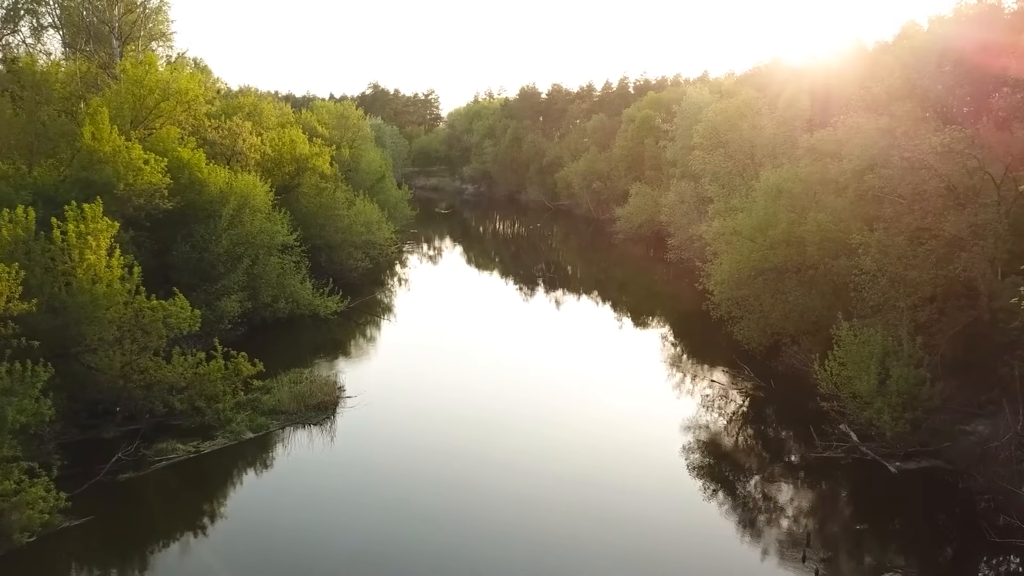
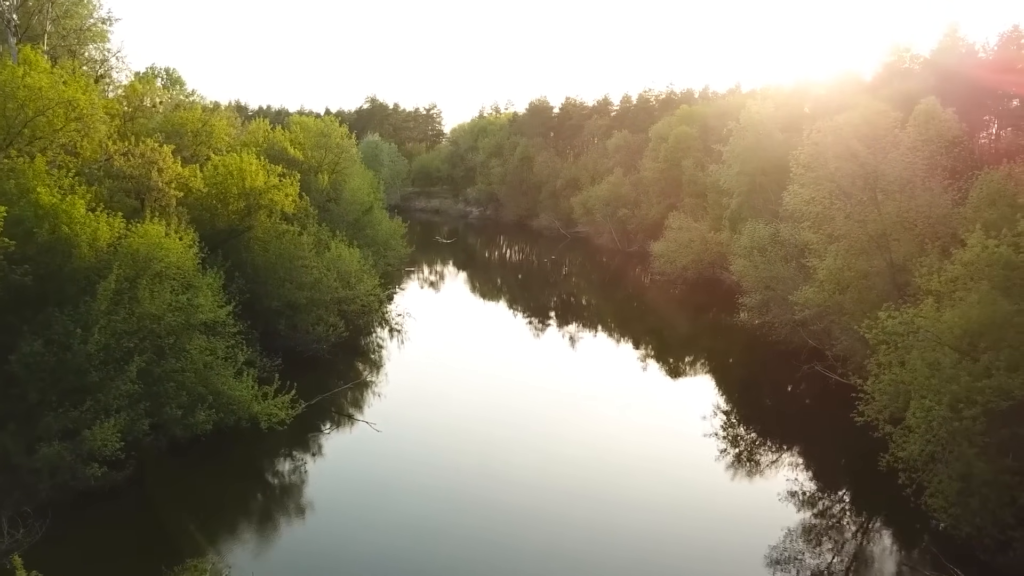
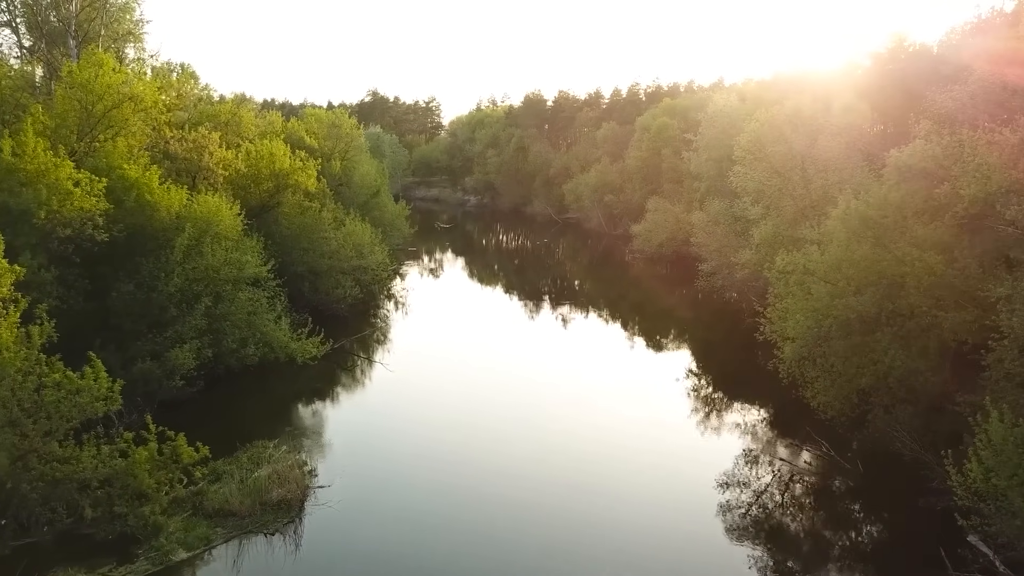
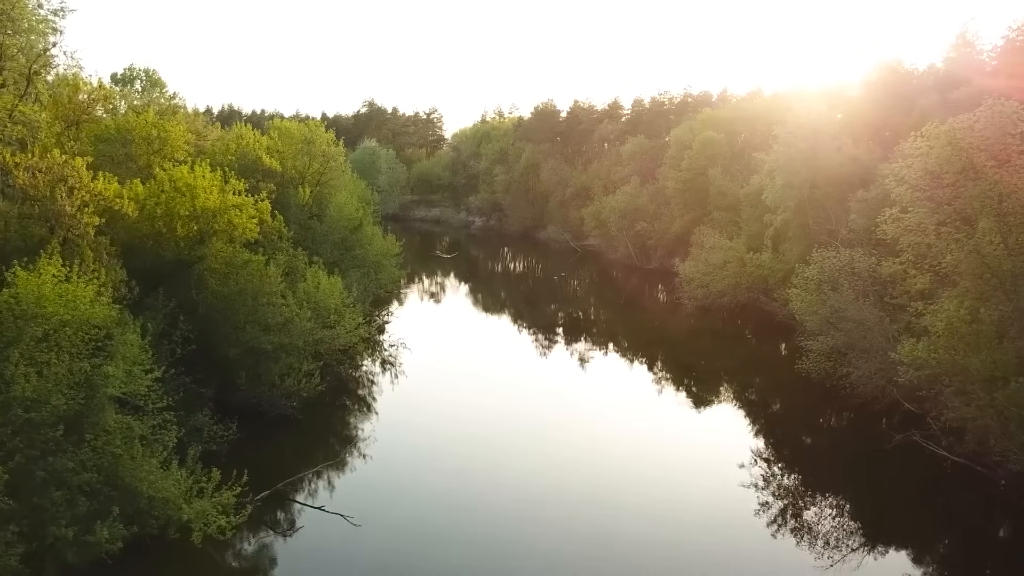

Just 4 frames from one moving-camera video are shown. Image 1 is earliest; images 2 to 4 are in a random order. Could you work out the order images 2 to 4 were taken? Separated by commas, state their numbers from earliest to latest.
3, 2, 4
